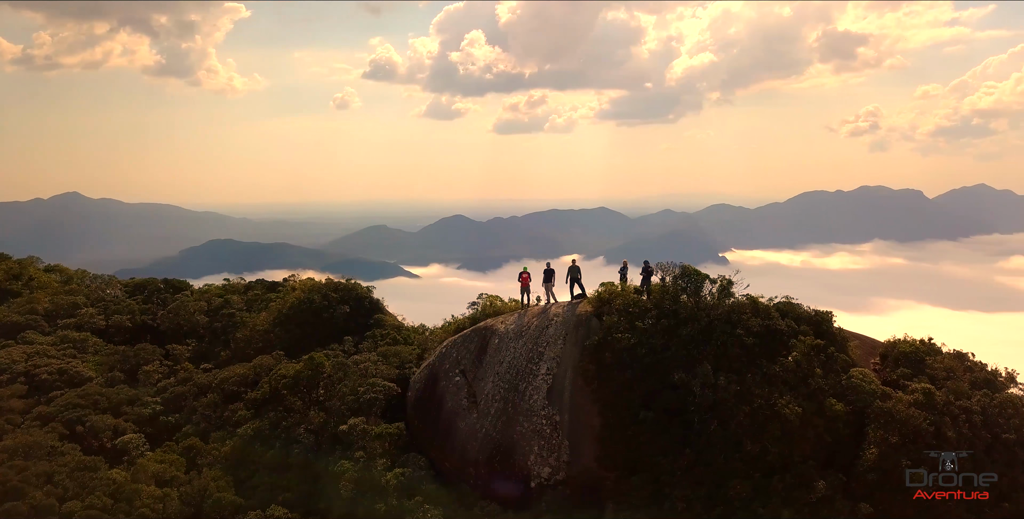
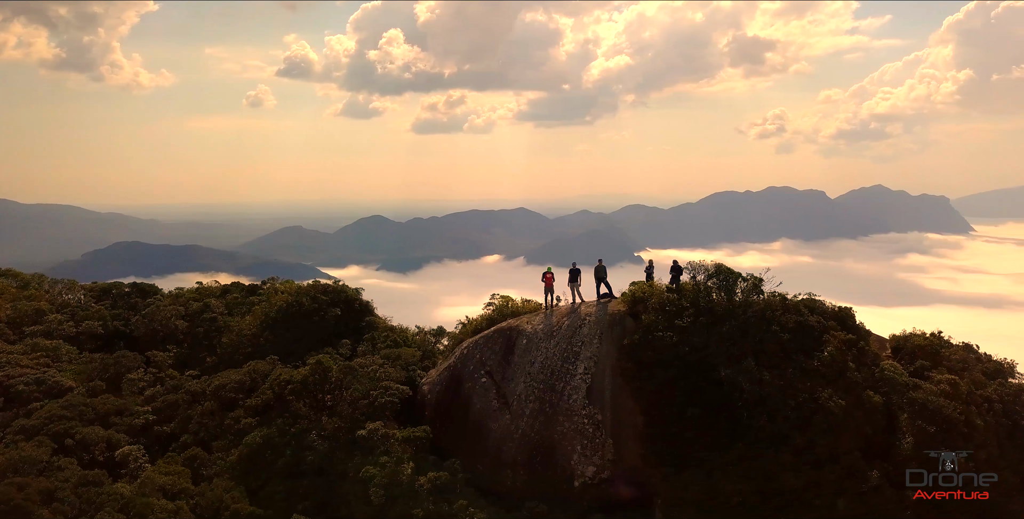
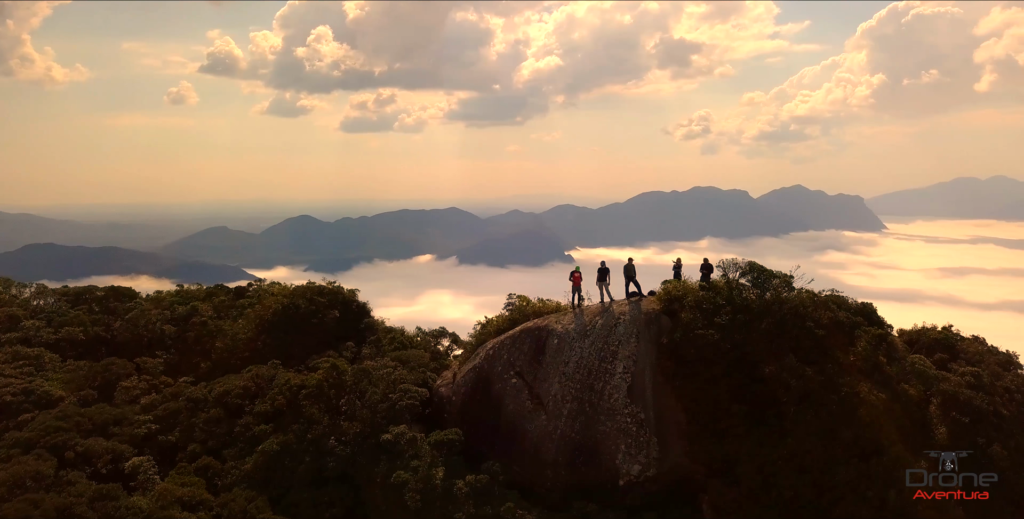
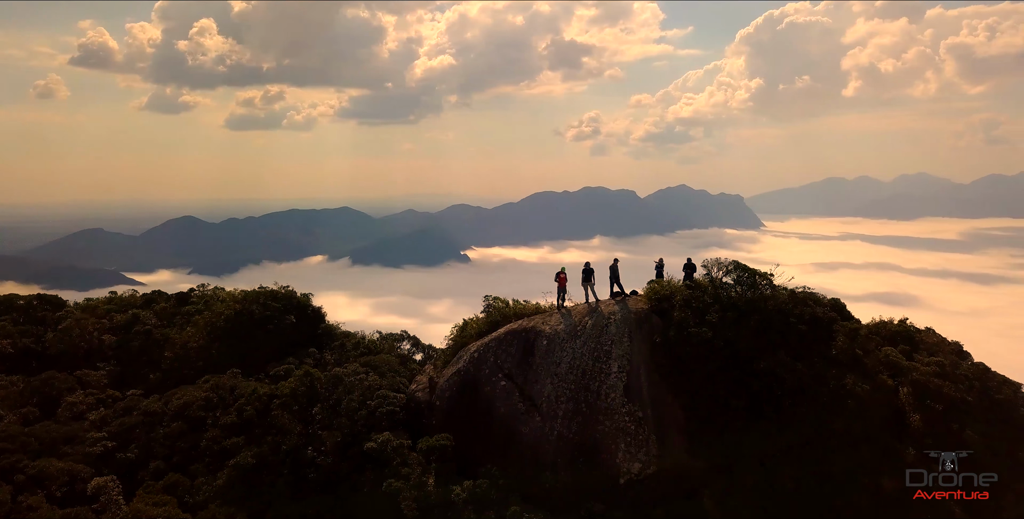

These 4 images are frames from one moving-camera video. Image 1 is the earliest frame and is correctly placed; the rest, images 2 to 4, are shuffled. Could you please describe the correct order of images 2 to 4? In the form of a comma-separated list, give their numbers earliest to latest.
2, 3, 4
